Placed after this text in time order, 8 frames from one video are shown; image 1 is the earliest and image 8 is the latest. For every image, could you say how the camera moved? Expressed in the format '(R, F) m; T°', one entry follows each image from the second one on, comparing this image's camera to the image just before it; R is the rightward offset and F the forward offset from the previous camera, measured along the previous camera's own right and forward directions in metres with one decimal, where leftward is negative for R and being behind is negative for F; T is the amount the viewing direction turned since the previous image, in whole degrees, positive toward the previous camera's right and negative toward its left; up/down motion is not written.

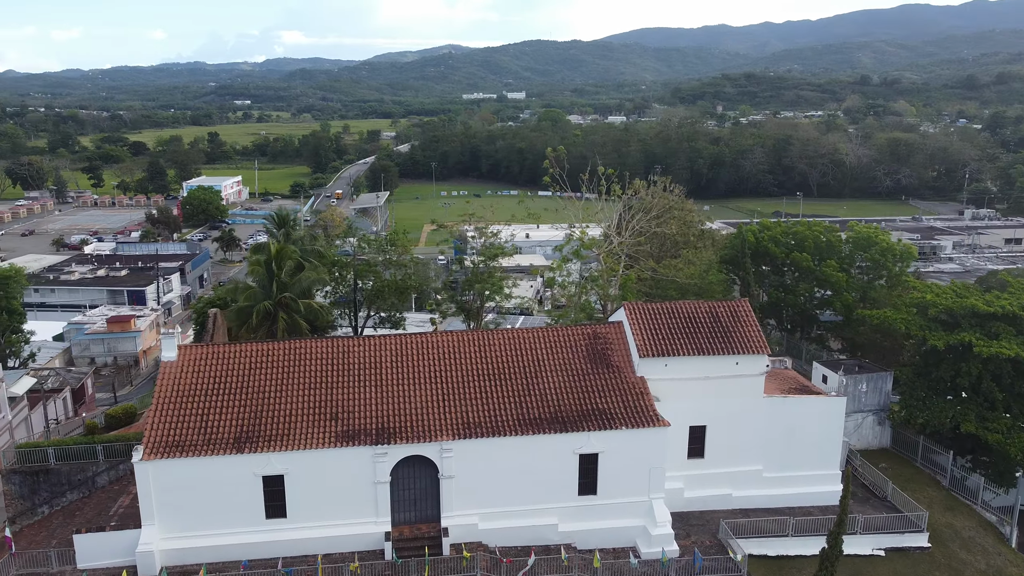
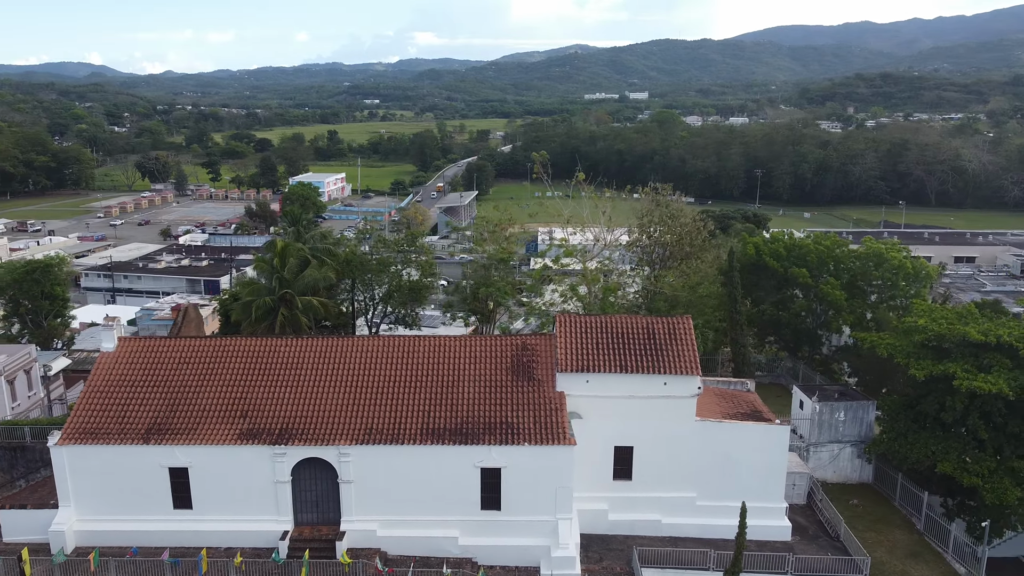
(+5.6, +0.8) m; -8°
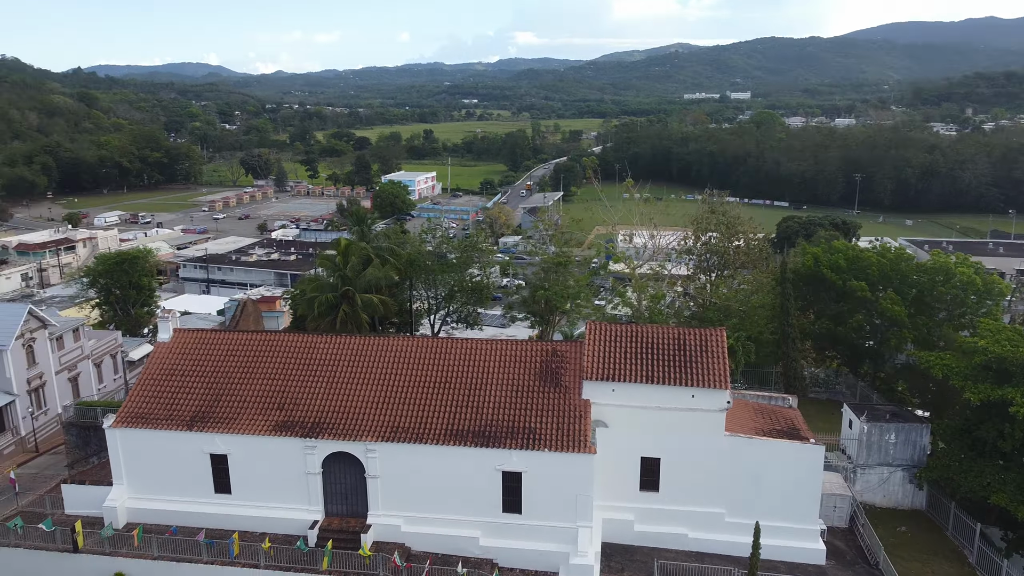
(+1.8, -0.1) m; -7°
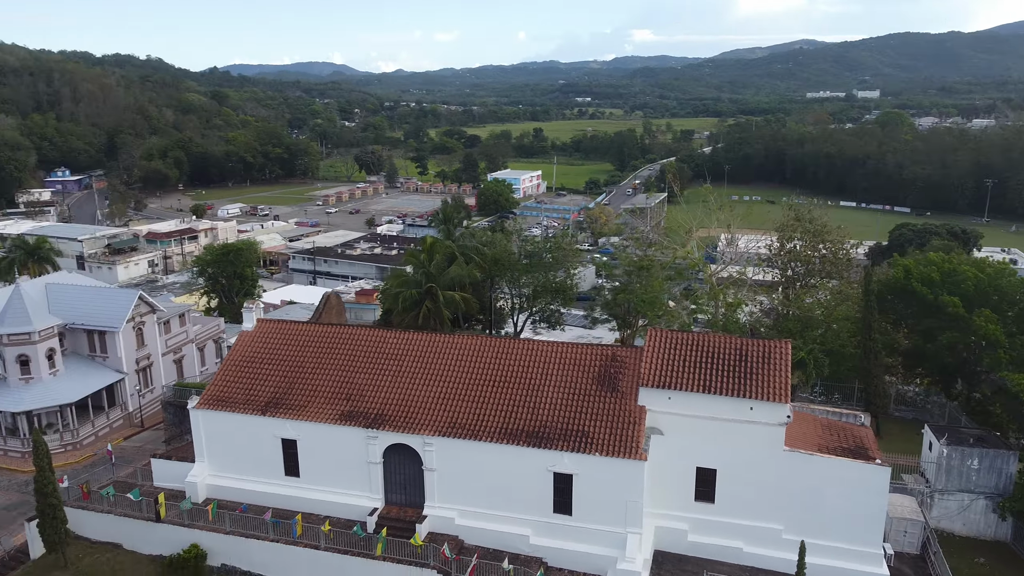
(+1.4, -0.2) m; -8°
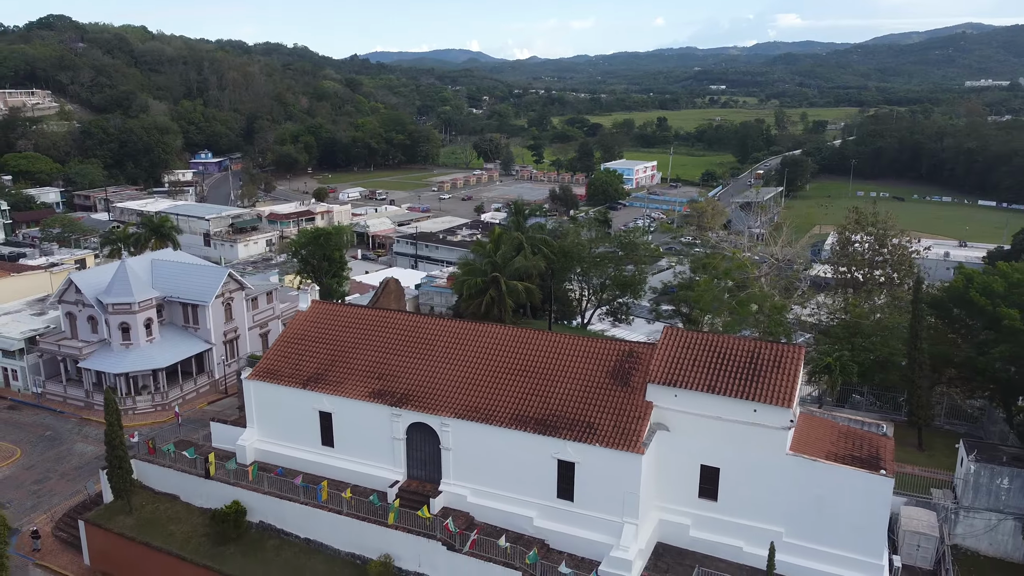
(+3.2, -0.8) m; -9°
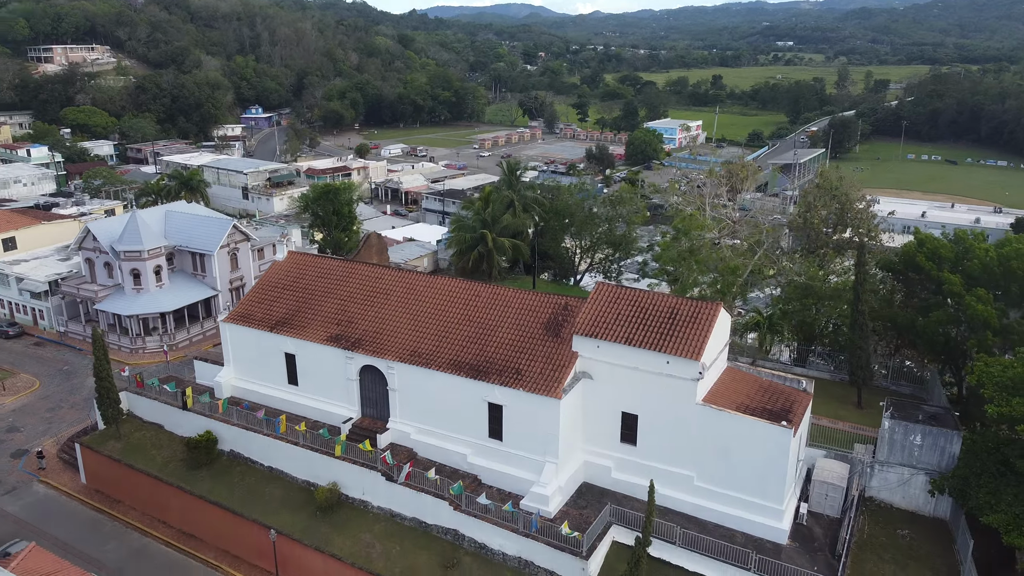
(+3.7, -1.5) m; -4°
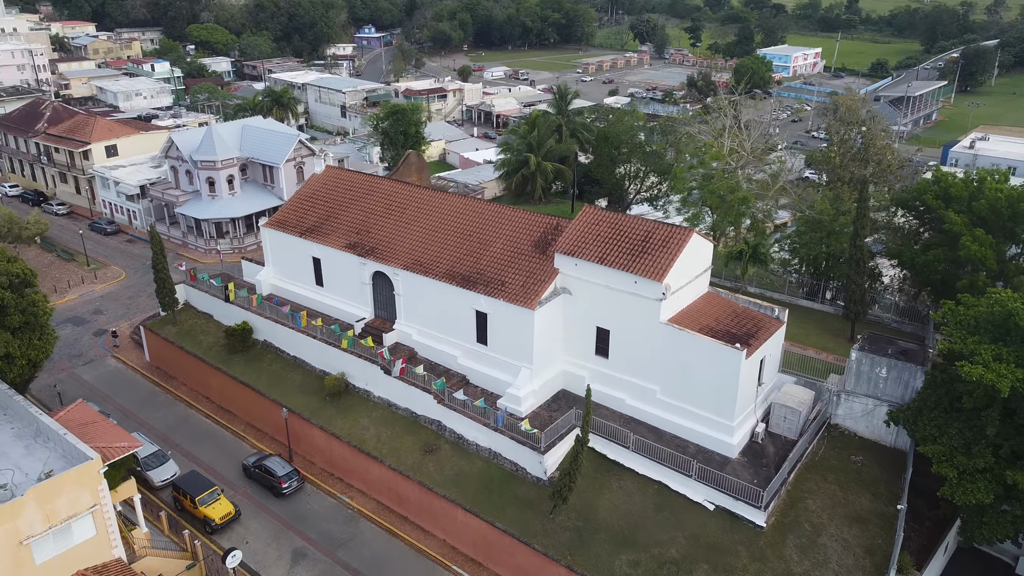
(+4.2, -1.7) m; -8°
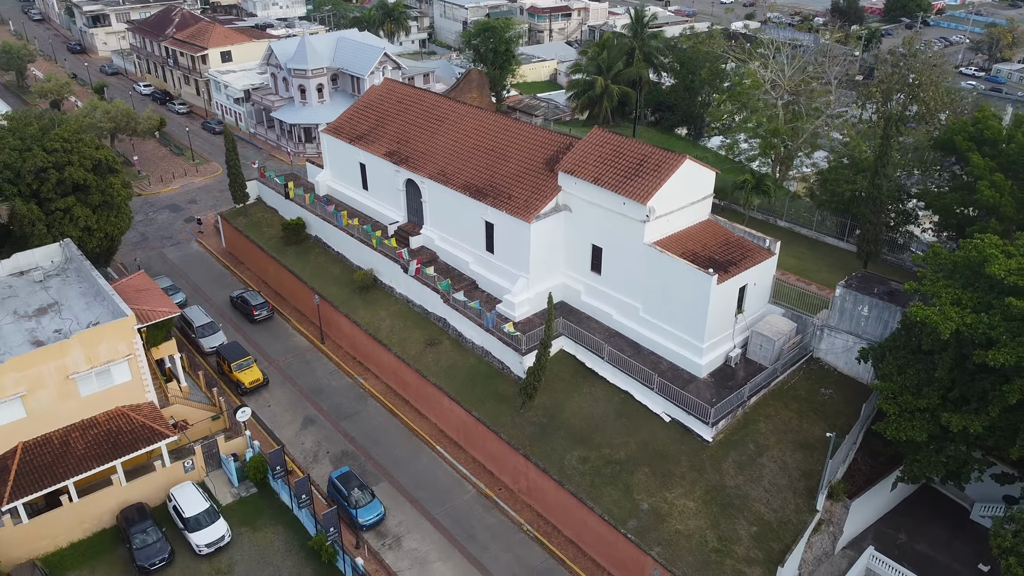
(+4.8, -1.5) m; -10°
